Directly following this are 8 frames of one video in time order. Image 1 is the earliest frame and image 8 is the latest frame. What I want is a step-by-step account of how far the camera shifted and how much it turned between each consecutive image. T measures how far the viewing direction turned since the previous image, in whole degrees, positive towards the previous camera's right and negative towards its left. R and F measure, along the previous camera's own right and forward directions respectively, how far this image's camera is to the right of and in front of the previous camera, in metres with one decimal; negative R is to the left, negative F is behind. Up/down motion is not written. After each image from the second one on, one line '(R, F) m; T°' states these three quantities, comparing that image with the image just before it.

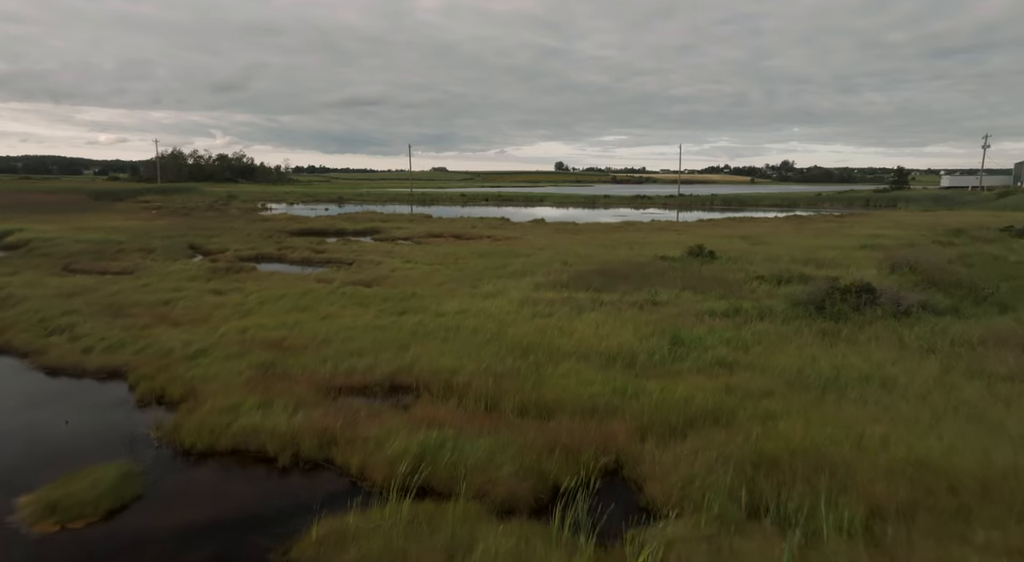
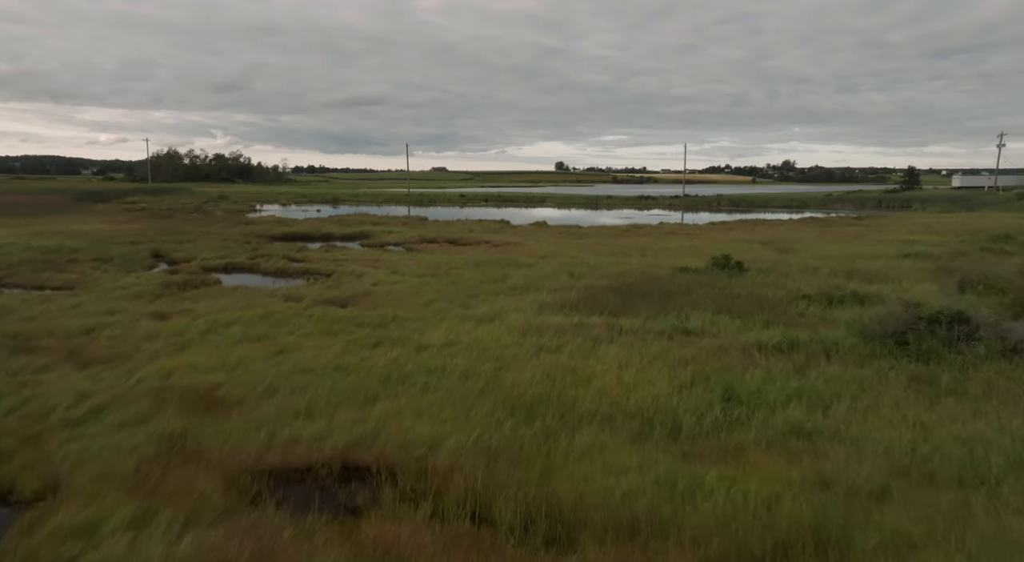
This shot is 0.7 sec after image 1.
(0.0, +3.1) m; 0°
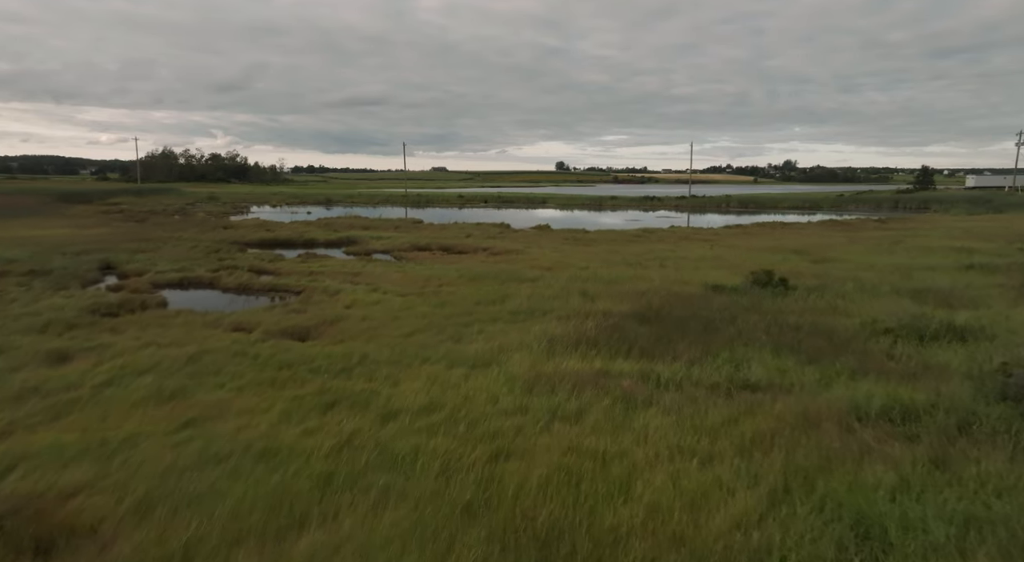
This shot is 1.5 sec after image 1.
(0.0, +3.5) m; 0°
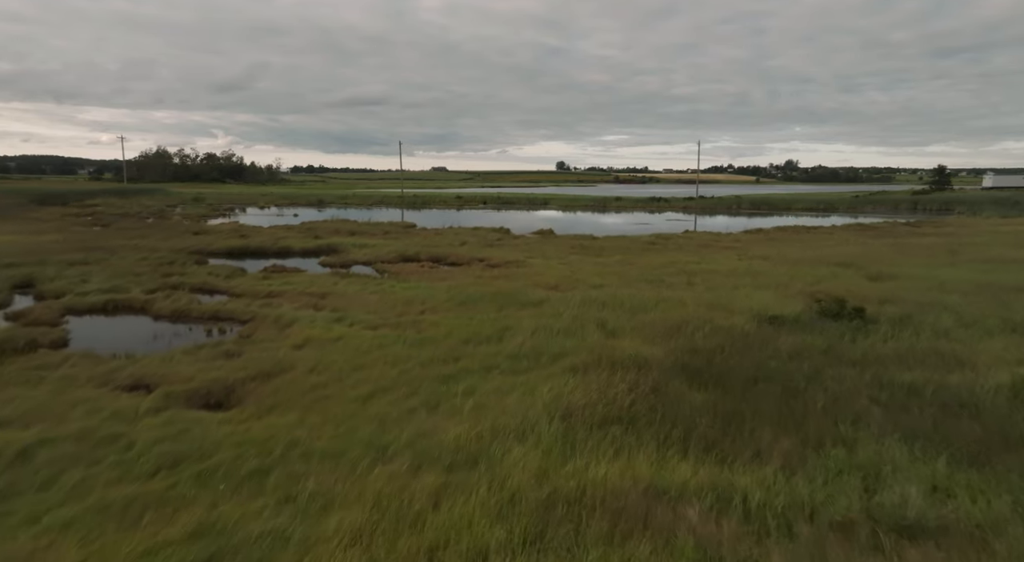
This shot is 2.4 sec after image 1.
(0.0, +4.1) m; 0°
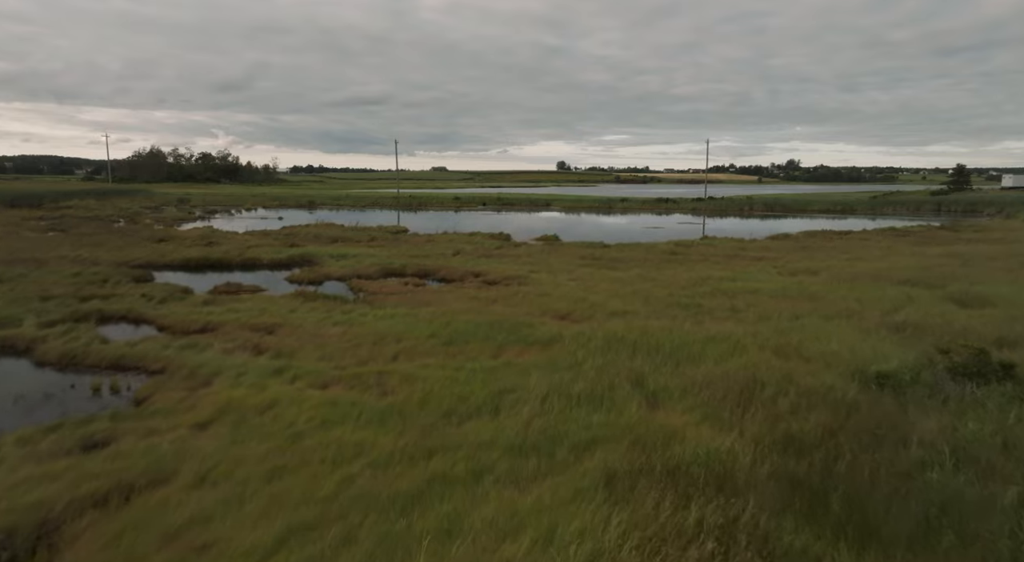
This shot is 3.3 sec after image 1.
(0.0, +4.3) m; 0°
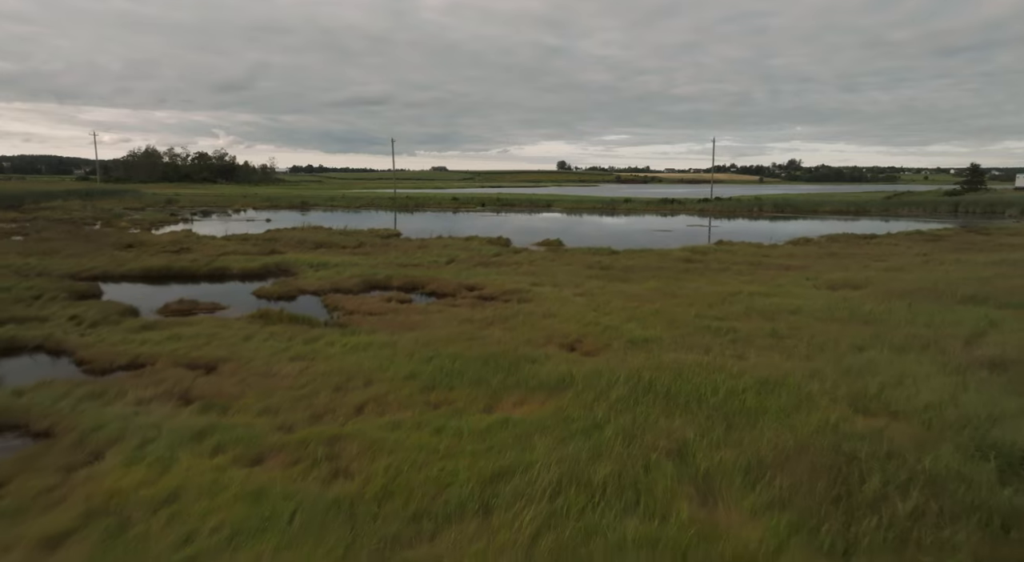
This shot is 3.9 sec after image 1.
(0.0, +3.0) m; 0°
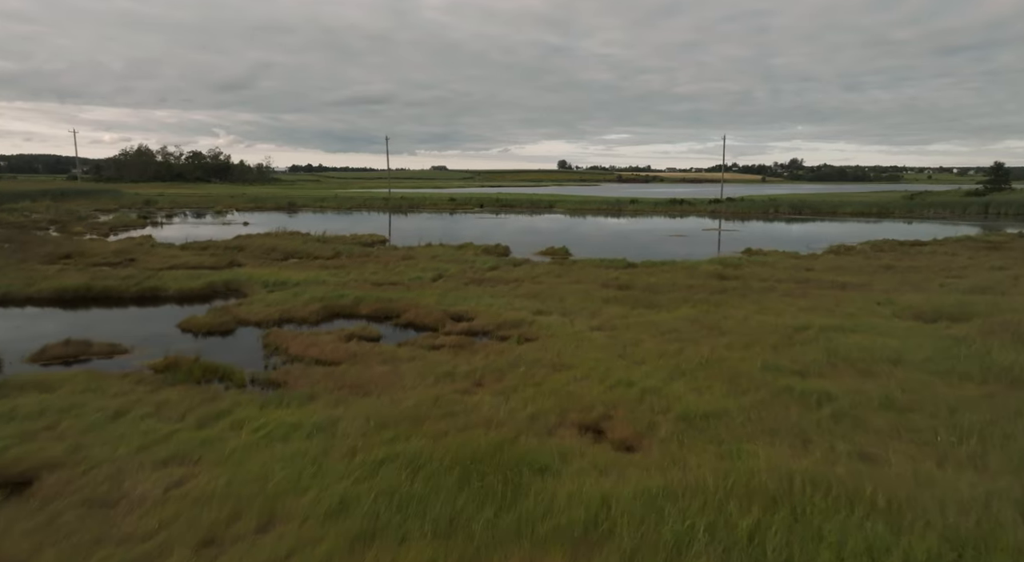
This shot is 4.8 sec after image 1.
(+0.1, +4.8) m; 0°
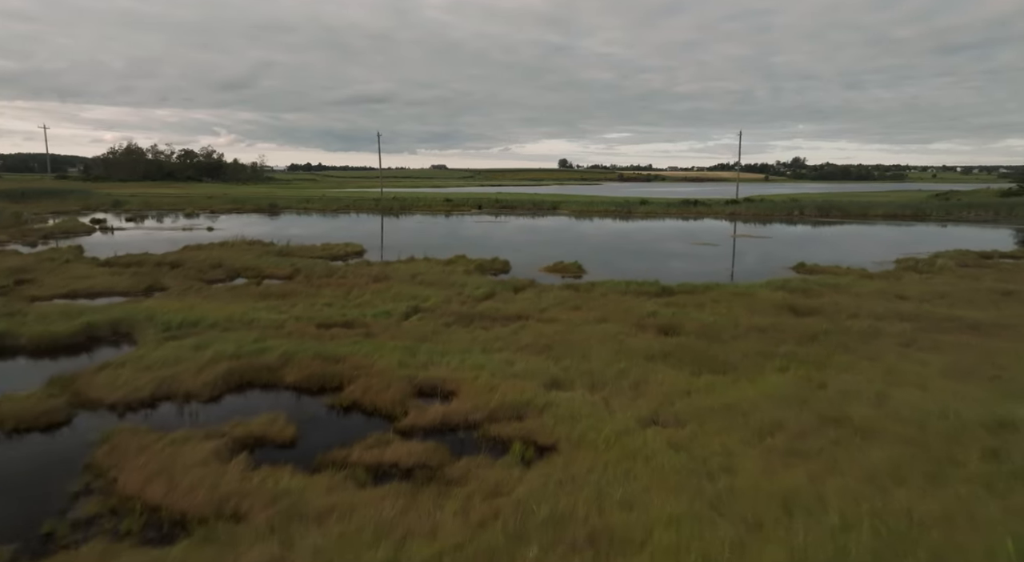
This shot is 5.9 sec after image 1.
(0.0, +6.3) m; 0°
